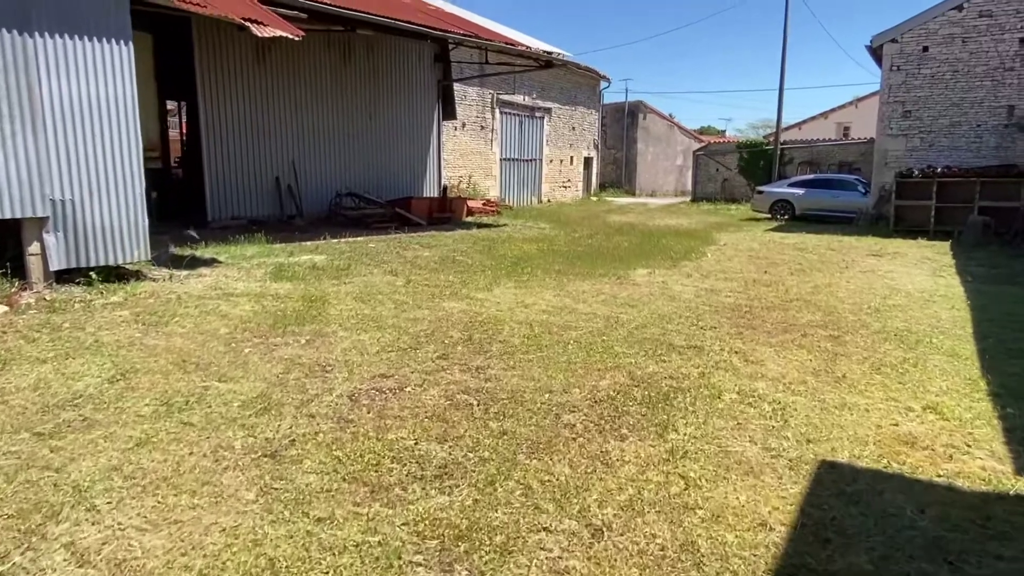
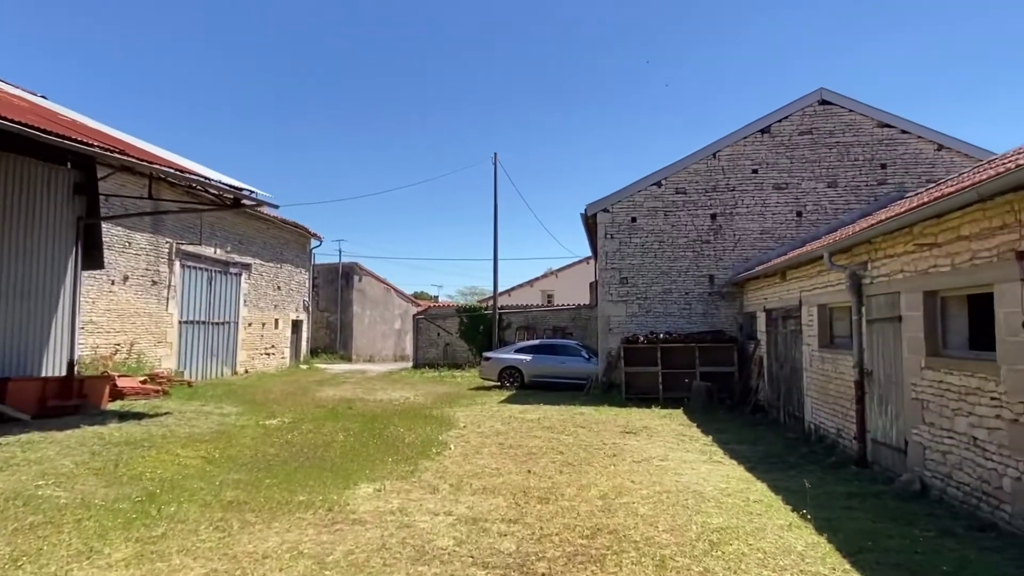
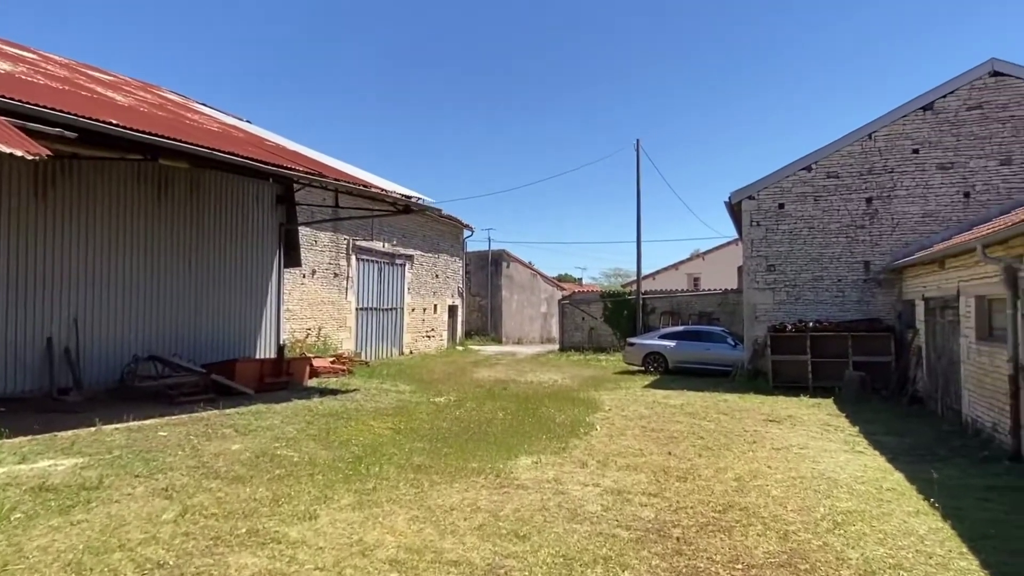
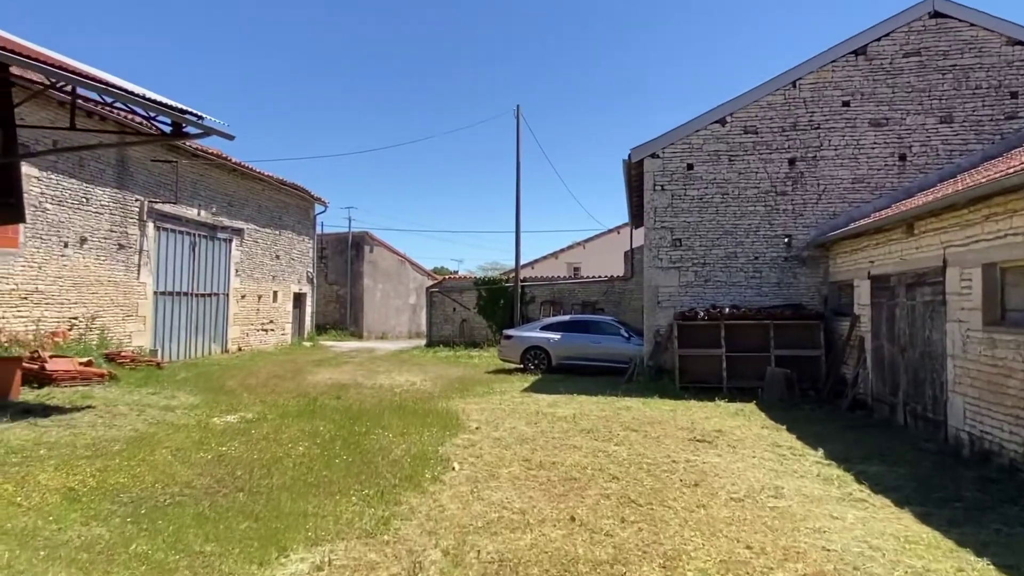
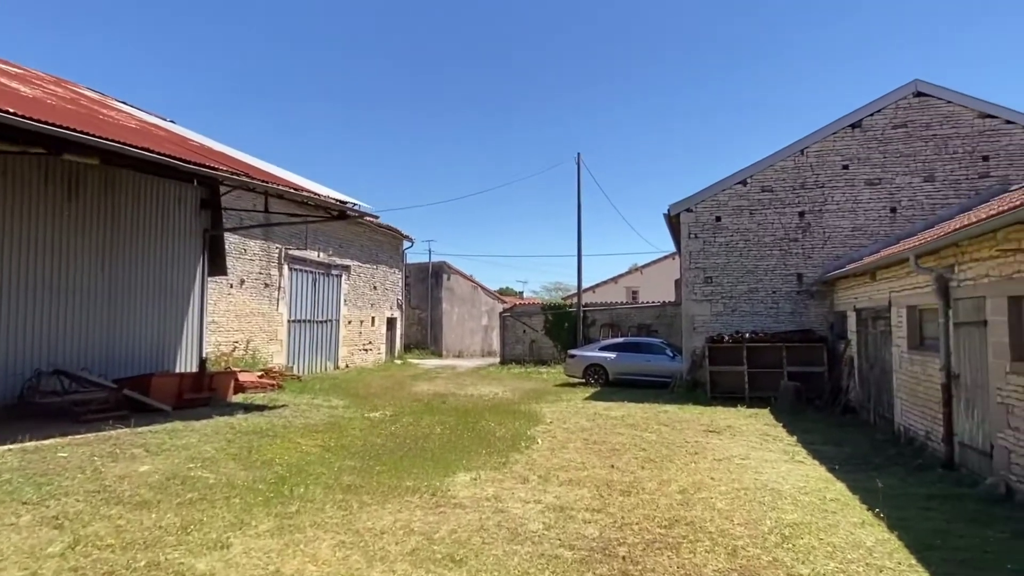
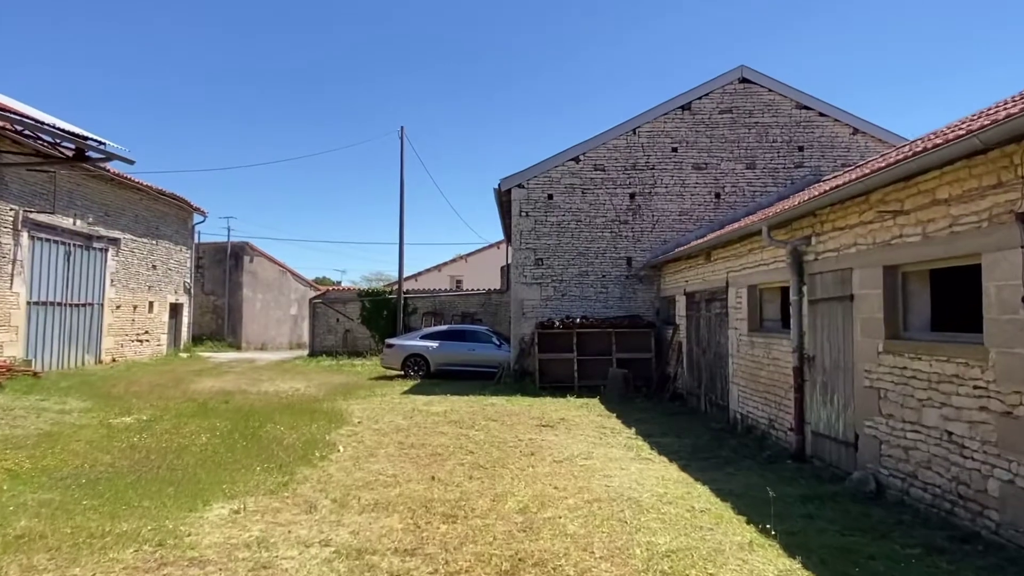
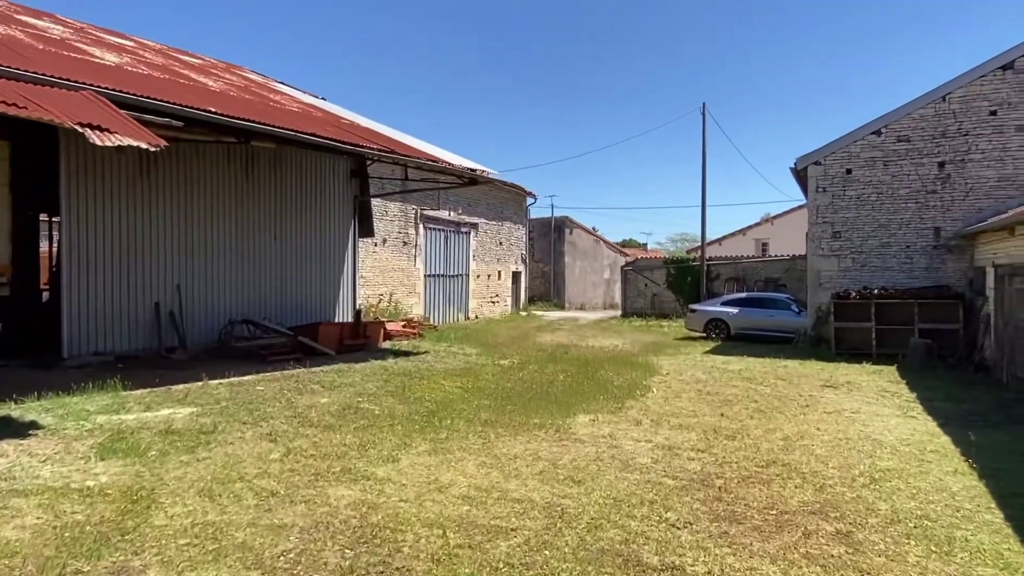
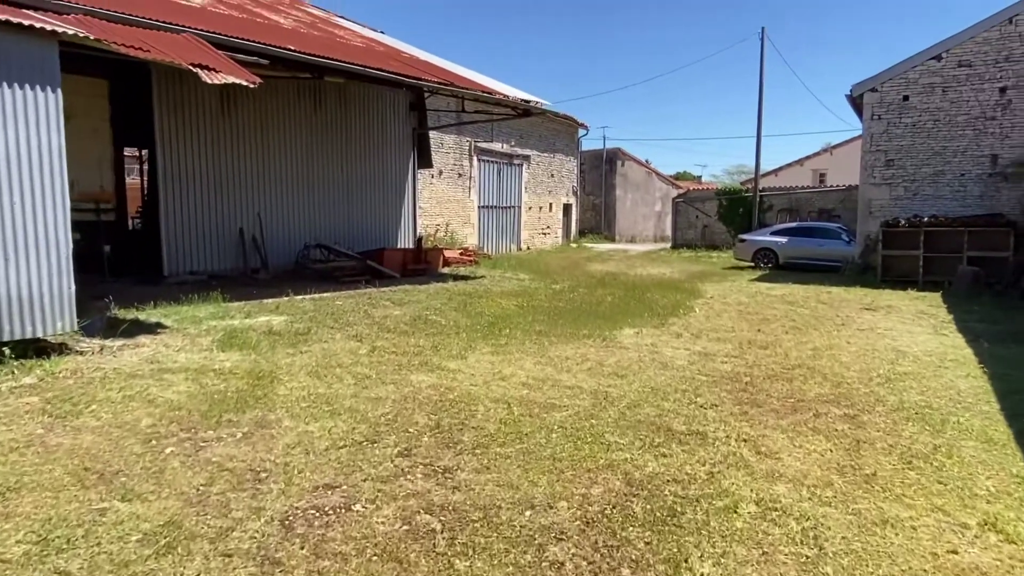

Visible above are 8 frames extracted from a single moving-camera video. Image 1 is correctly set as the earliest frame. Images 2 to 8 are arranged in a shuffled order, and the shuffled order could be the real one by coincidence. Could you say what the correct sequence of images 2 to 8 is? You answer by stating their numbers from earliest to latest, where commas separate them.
8, 7, 3, 5, 2, 6, 4
